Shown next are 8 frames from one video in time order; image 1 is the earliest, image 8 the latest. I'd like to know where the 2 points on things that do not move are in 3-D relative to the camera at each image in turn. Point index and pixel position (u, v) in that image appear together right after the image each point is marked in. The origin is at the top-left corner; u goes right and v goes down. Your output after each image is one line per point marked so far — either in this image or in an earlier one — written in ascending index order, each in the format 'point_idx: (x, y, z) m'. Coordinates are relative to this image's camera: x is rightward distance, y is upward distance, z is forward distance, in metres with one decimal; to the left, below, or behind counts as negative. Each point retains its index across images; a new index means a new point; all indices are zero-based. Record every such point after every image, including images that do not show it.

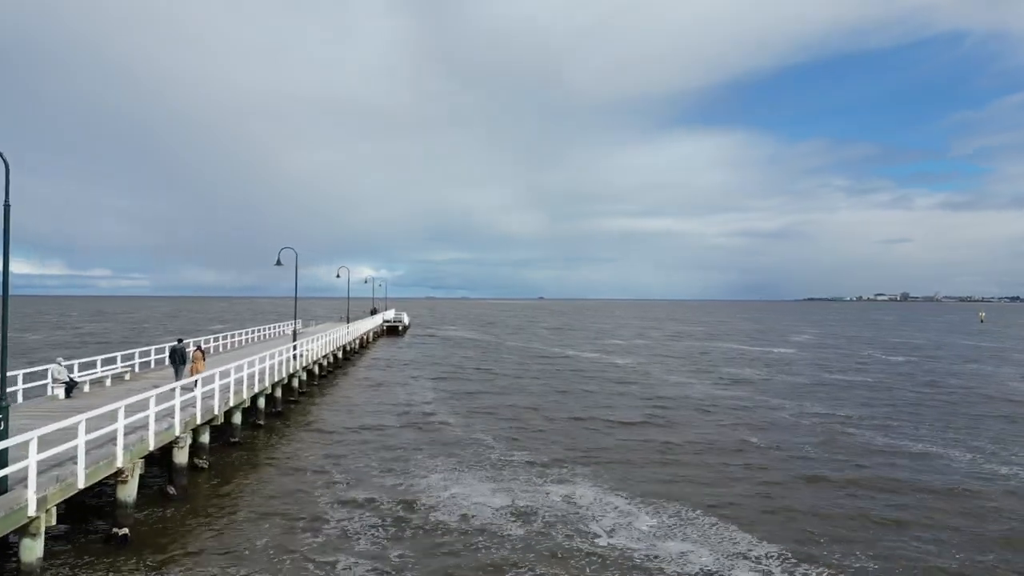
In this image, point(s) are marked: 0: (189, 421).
0: (-7.8, -3.2, +16.8) m
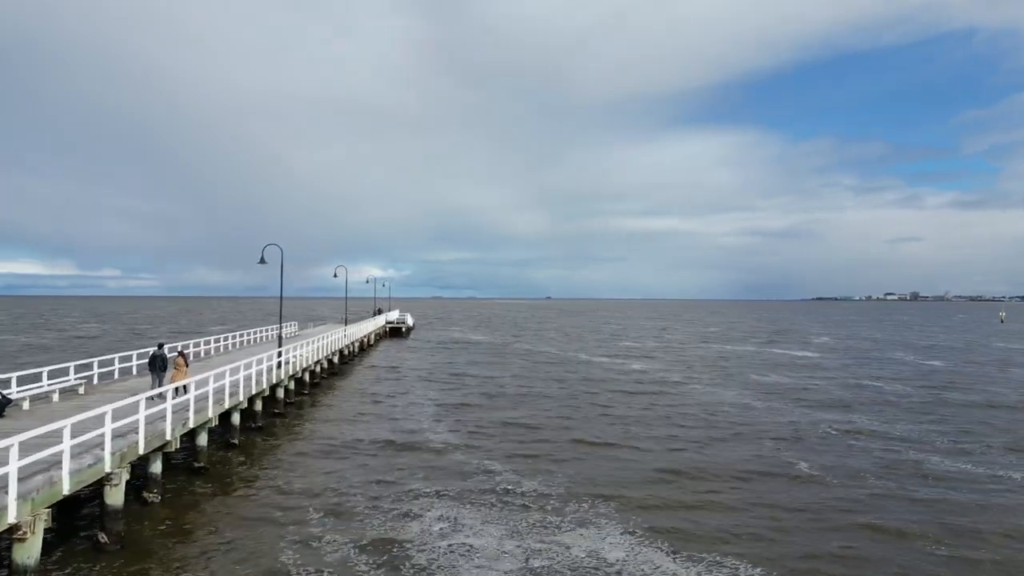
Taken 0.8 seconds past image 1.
0: (-7.5, -3.2, +13.6) m
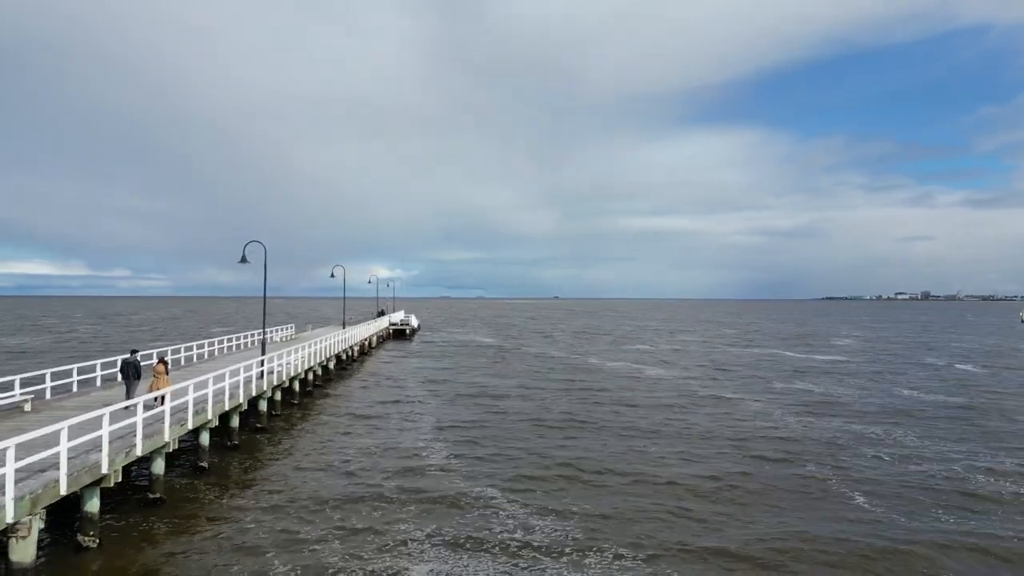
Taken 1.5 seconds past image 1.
0: (-7.4, -3.3, +11.0) m
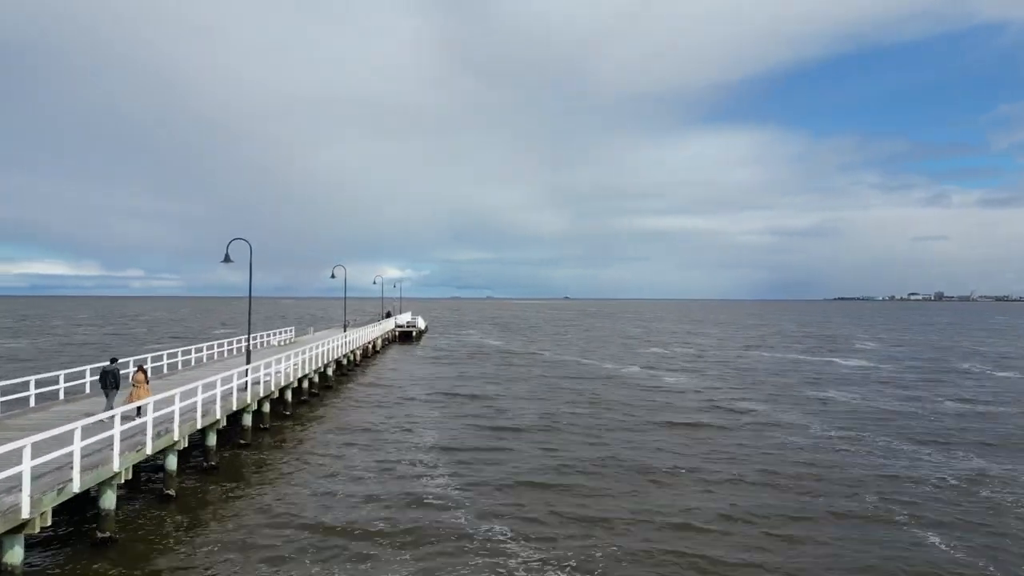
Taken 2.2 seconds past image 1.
0: (-7.3, -3.3, +8.6) m
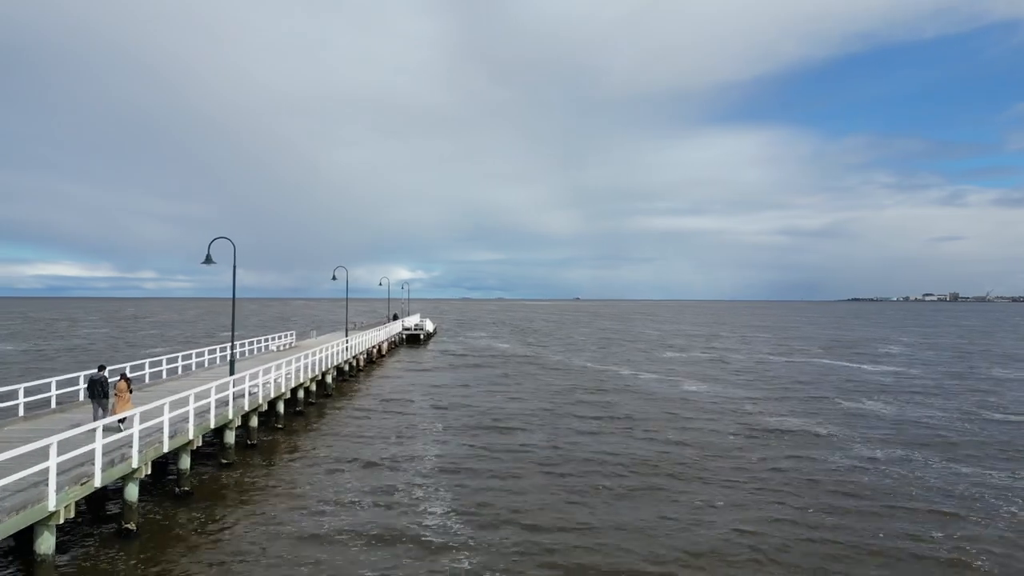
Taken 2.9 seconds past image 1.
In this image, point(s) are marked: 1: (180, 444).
0: (-7.2, -3.4, +6.5) m
1: (-7.9, -3.7, +16.3) m
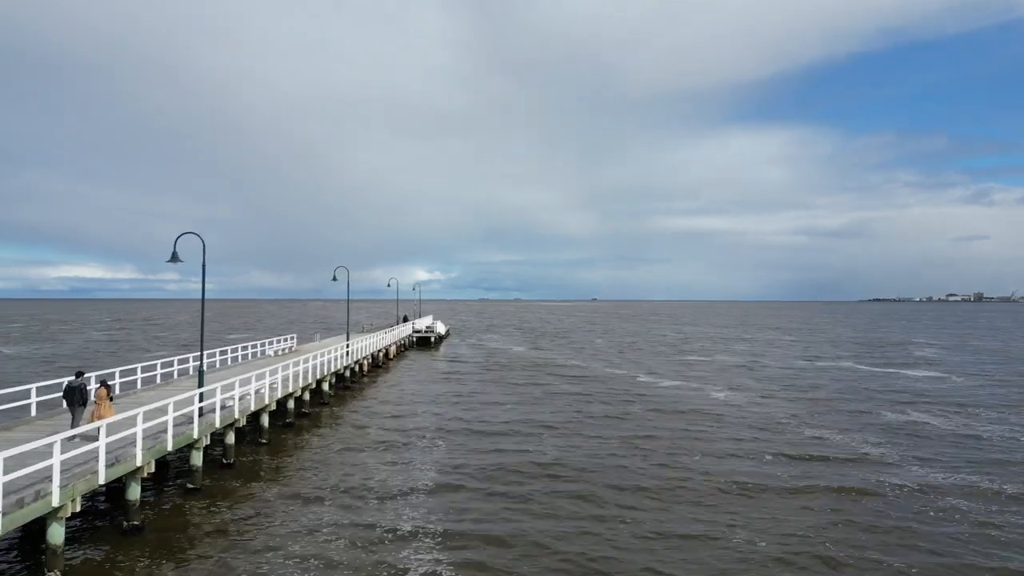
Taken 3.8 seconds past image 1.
0: (-7.4, -3.4, +4.0) m
1: (-7.8, -3.7, +13.9) m
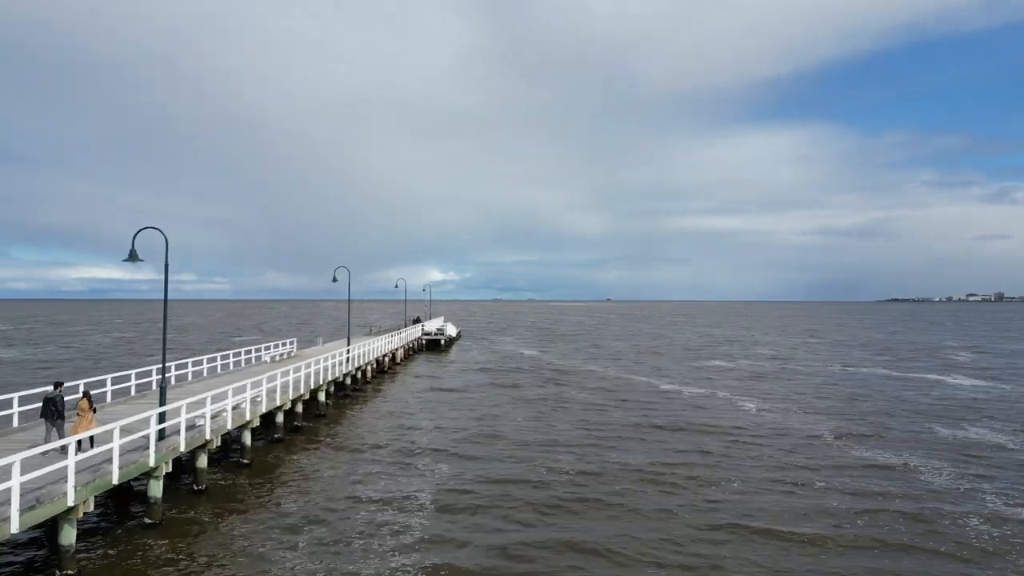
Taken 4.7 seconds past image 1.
0: (-7.5, -3.5, +1.6) m
1: (-7.7, -3.8, +11.5) m
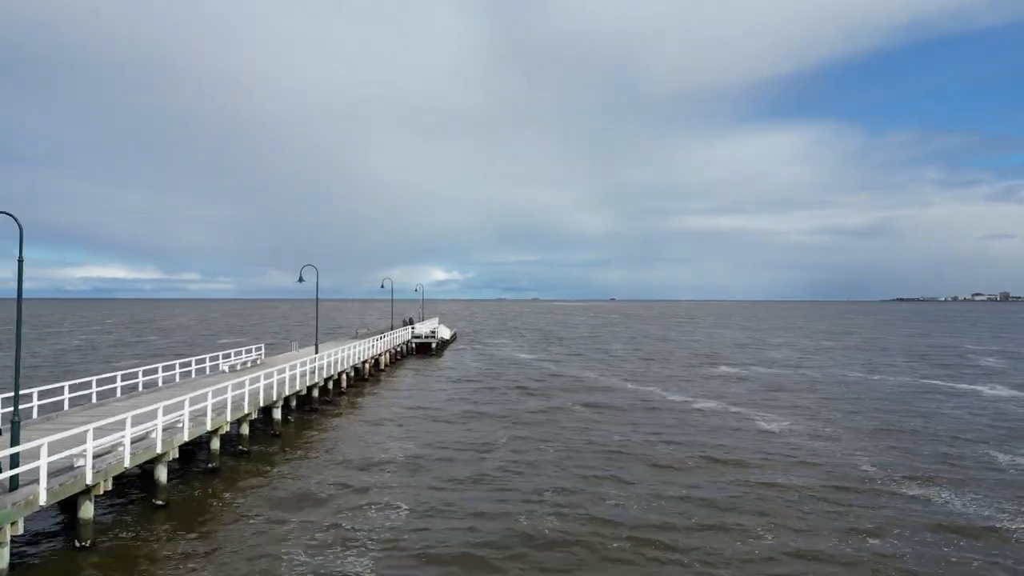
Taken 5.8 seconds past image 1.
0: (-8.1, -3.5, -2.3) m
1: (-8.2, -3.8, +7.6) m
